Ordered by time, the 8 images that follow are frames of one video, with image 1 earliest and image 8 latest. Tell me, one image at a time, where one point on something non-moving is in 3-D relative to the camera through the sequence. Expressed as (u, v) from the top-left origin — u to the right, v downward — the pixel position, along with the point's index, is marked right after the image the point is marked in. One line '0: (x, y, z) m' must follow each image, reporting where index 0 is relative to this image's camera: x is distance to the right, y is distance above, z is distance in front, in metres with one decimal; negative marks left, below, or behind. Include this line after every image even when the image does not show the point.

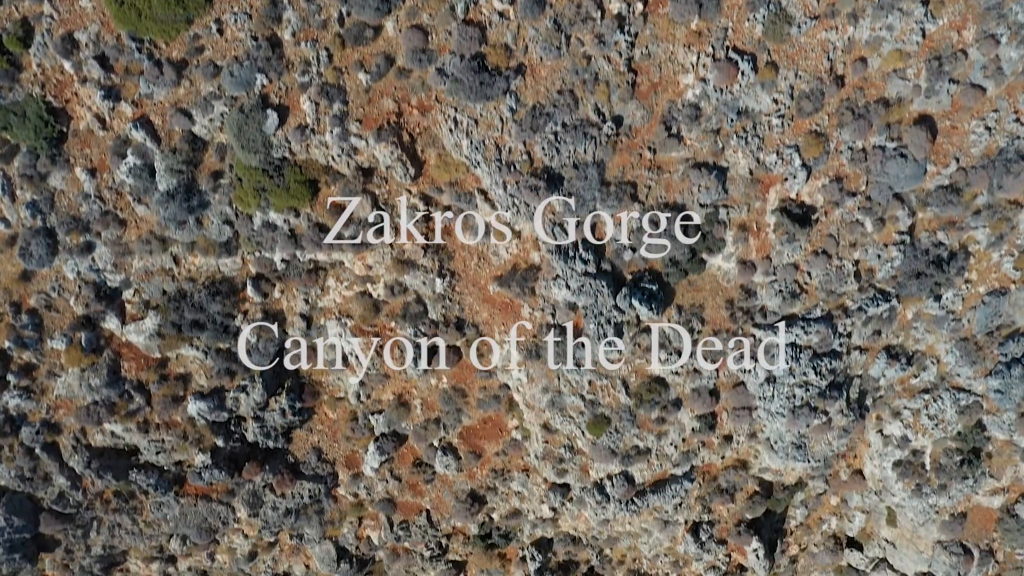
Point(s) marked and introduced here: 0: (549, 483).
0: (+0.4, -2.3, +10.0) m
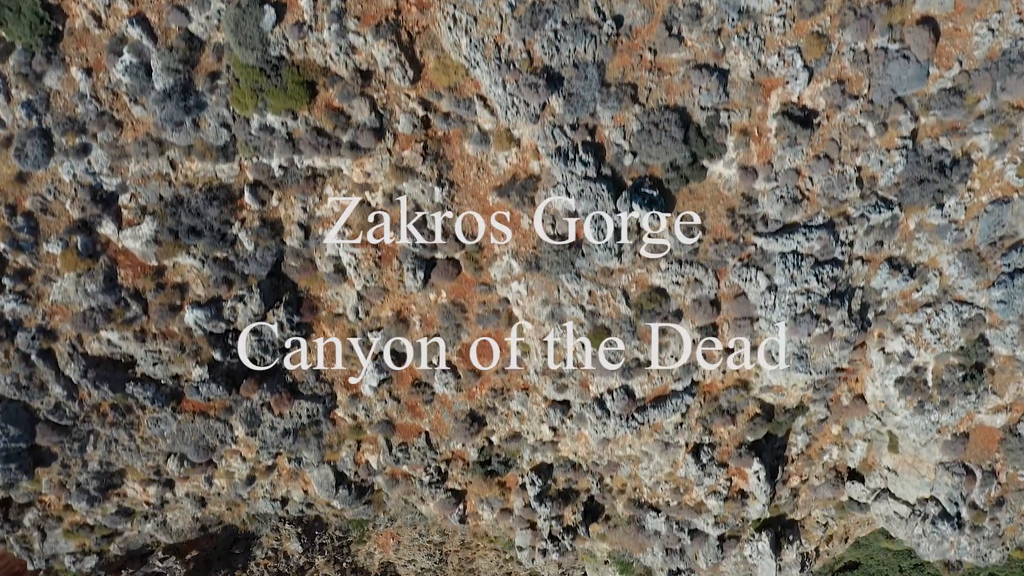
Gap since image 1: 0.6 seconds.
0: (+0.4, -1.3, +9.9) m
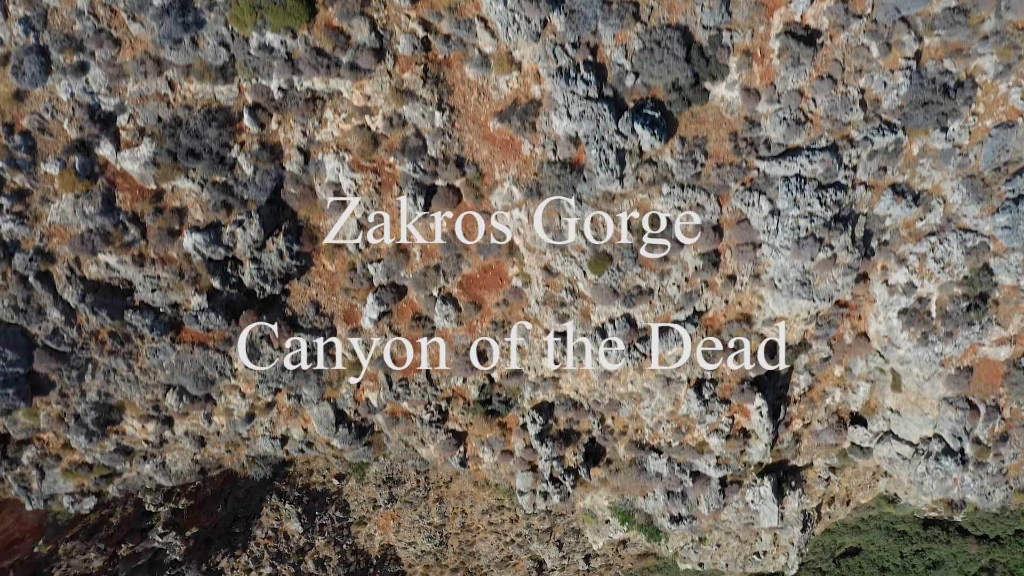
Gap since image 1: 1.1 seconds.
0: (+0.4, -0.5, +9.8) m
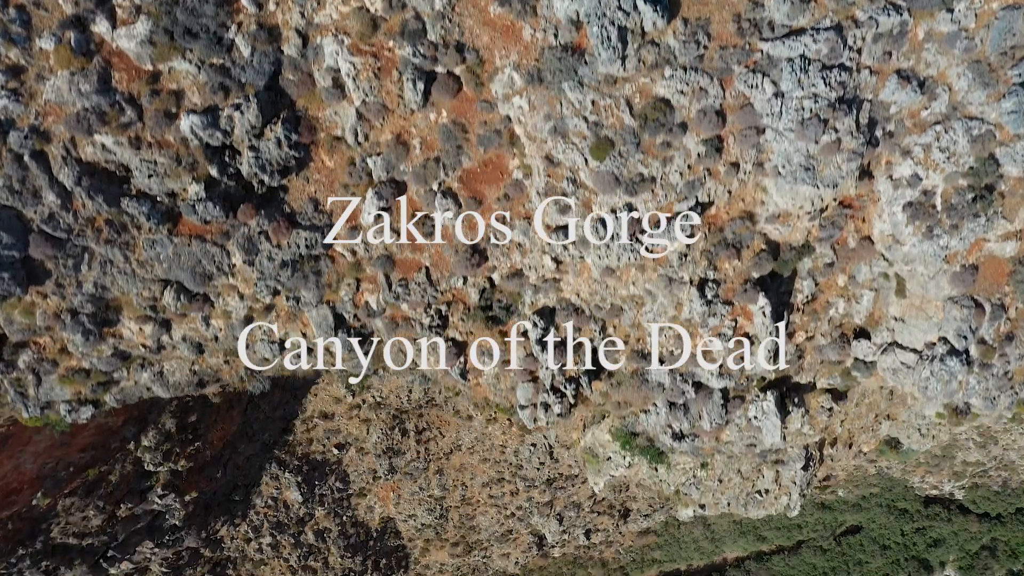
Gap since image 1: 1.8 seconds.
0: (+0.5, +0.7, +9.7) m
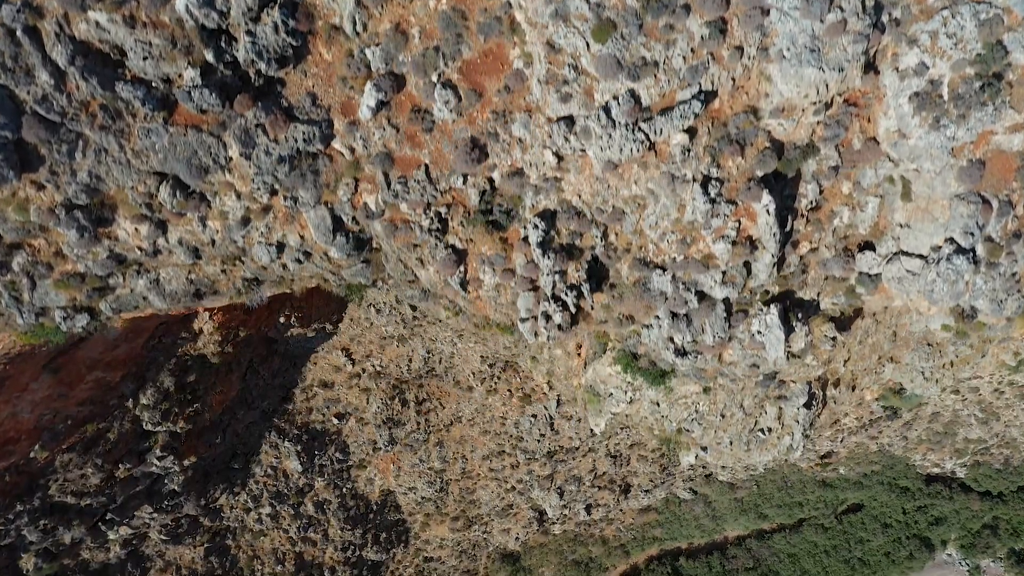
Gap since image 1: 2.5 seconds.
0: (+0.5, +1.9, +9.6) m
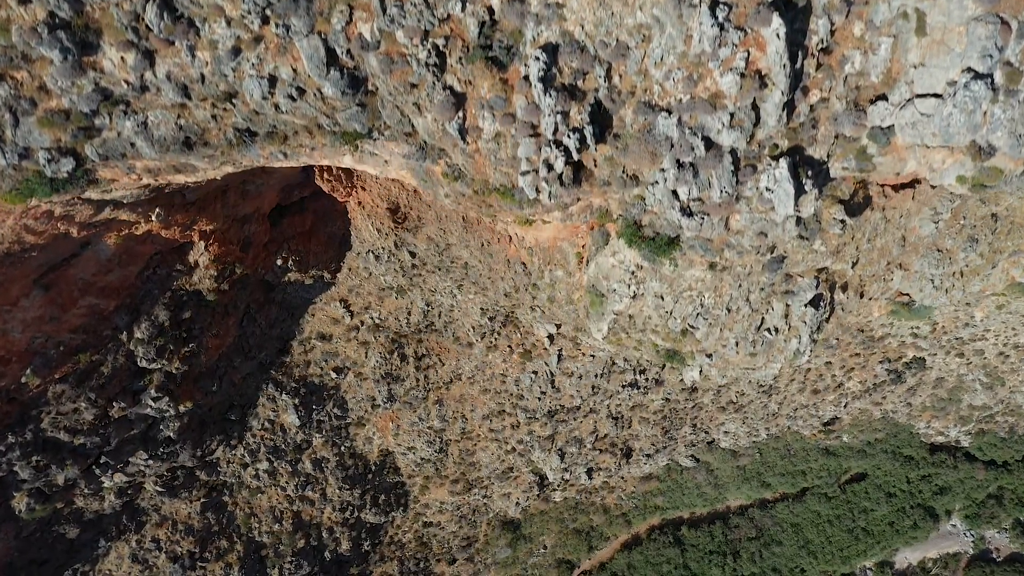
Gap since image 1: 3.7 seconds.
0: (+0.5, +3.9, +9.2) m
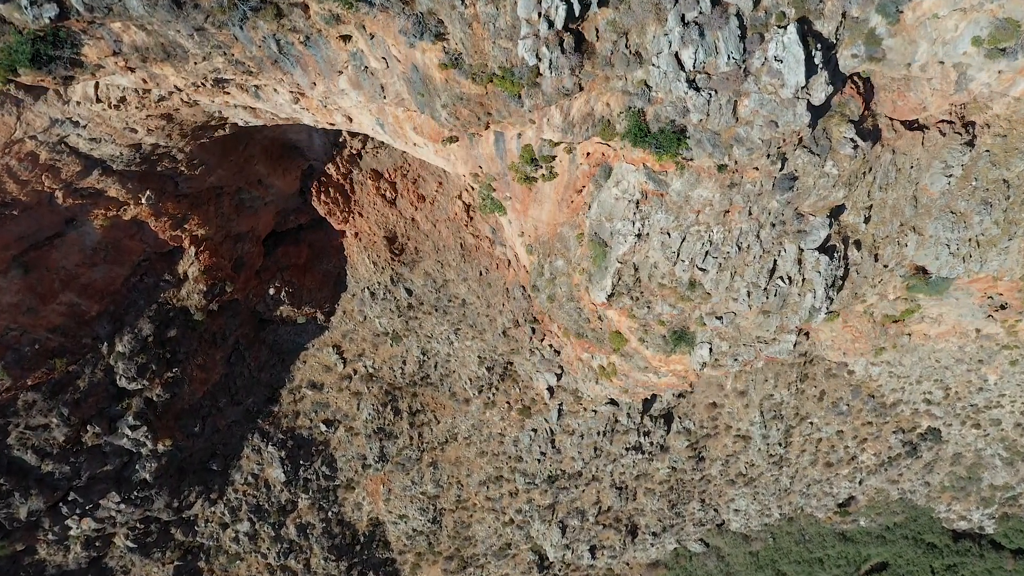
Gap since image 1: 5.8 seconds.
0: (+0.5, +5.9, +9.3) m
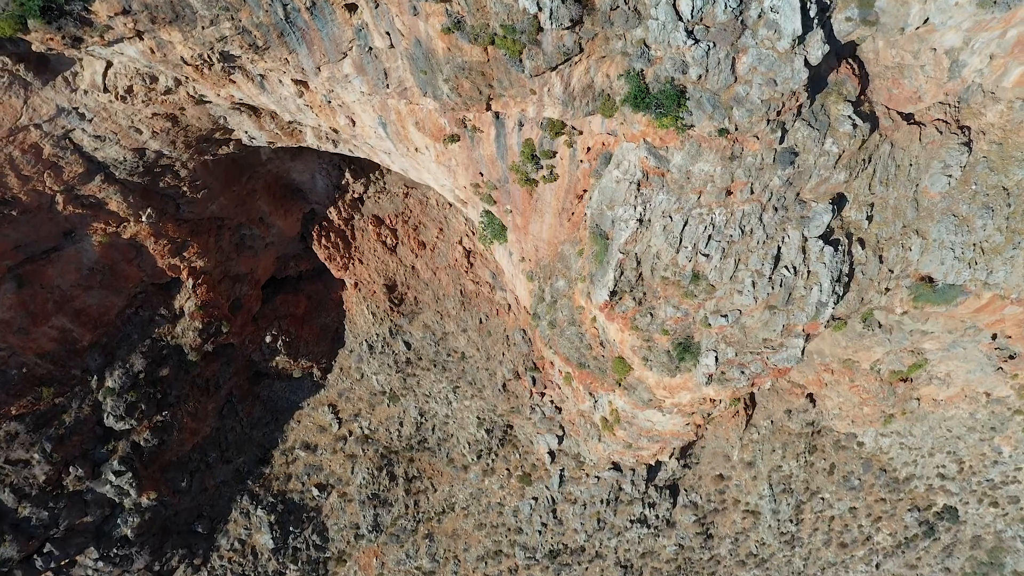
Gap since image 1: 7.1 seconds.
0: (+0.5, +6.9, +10.0) m
